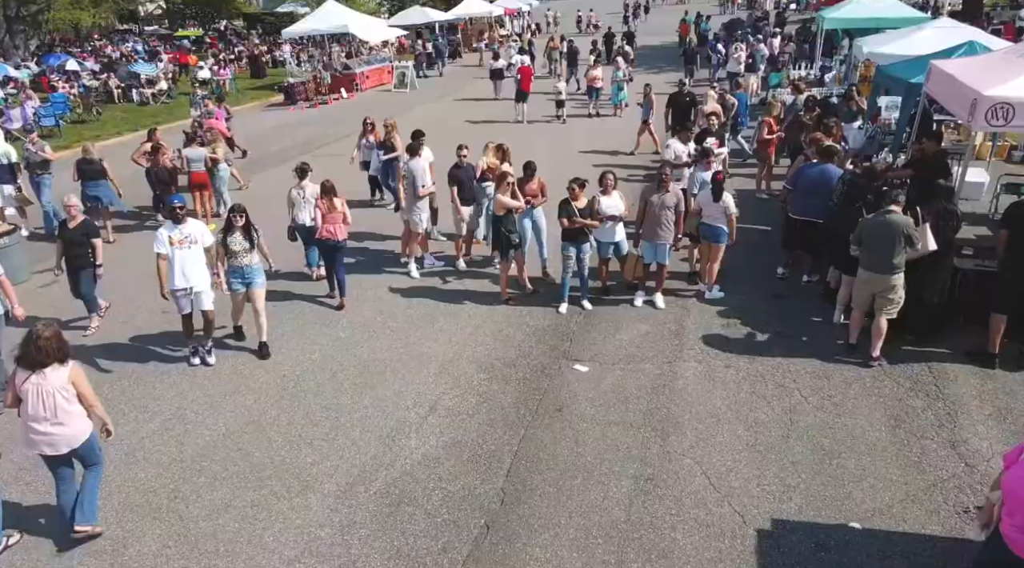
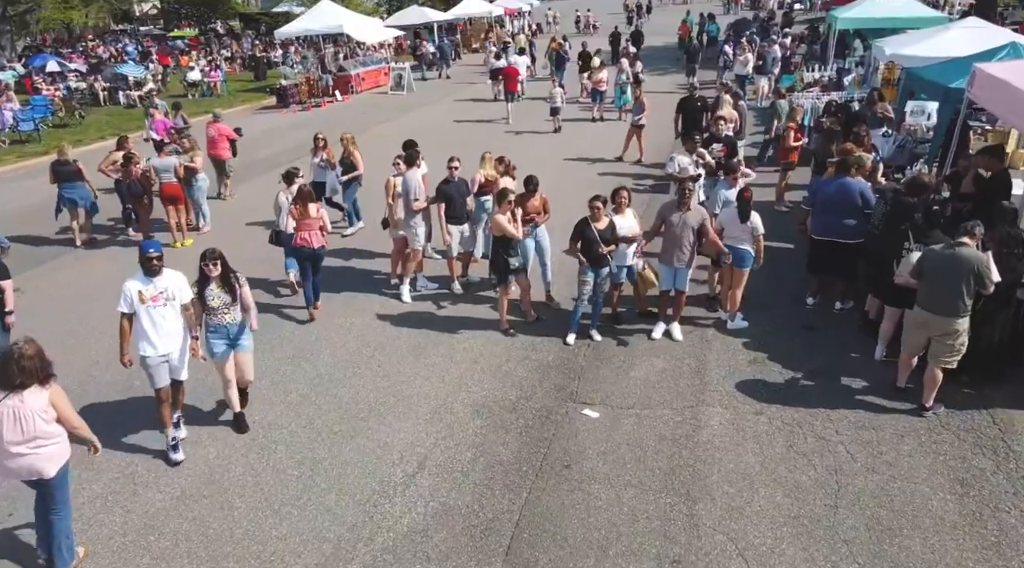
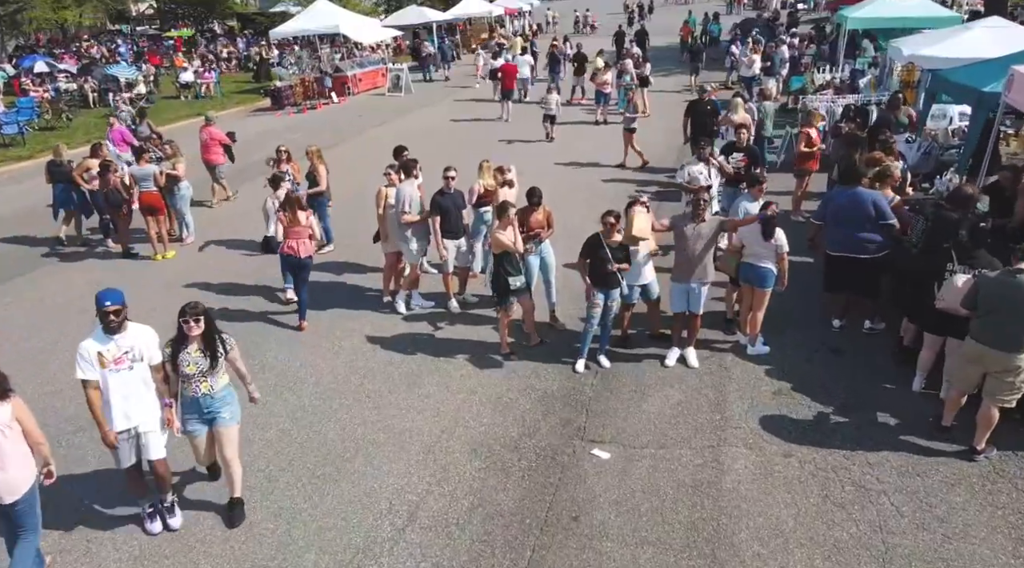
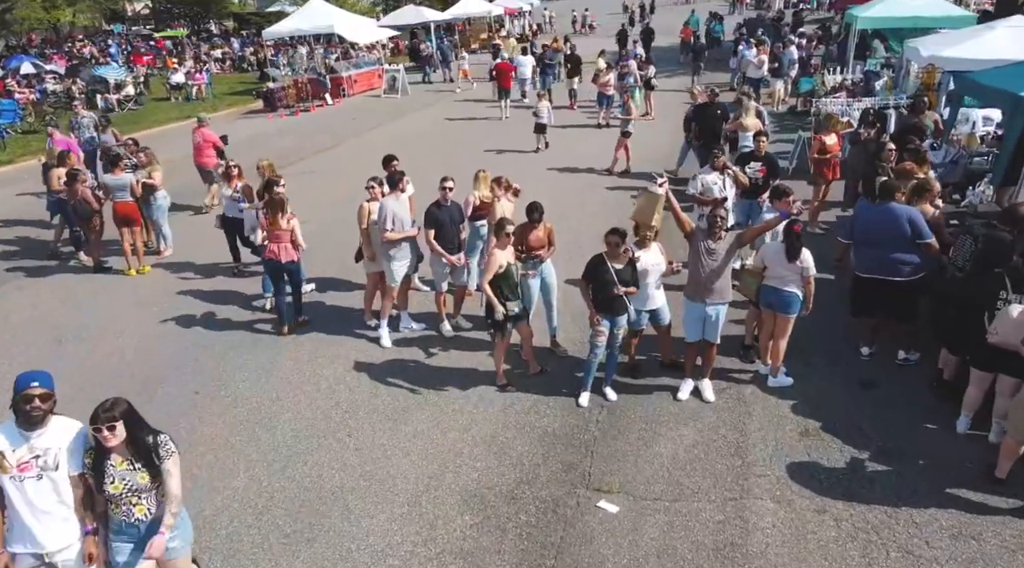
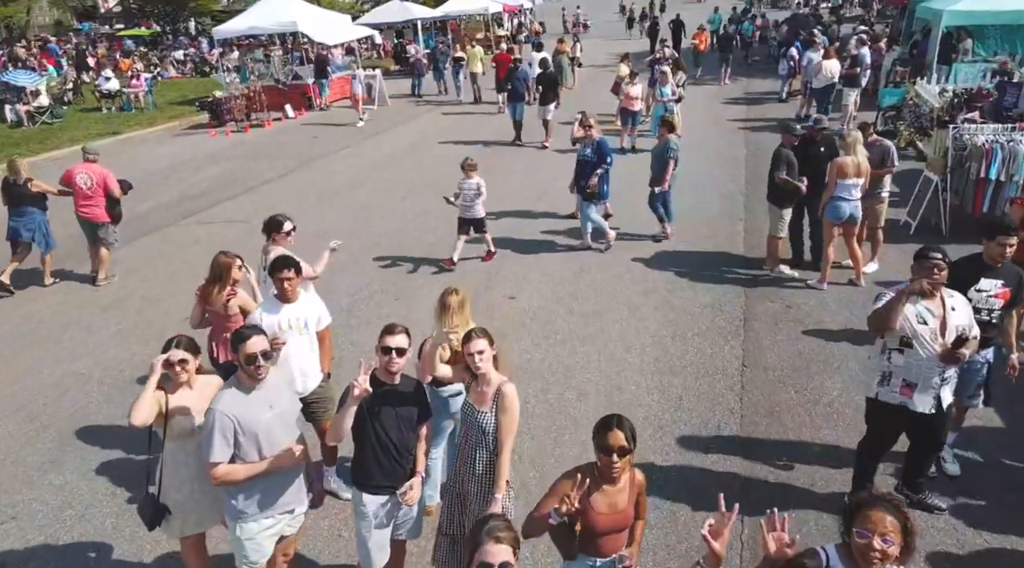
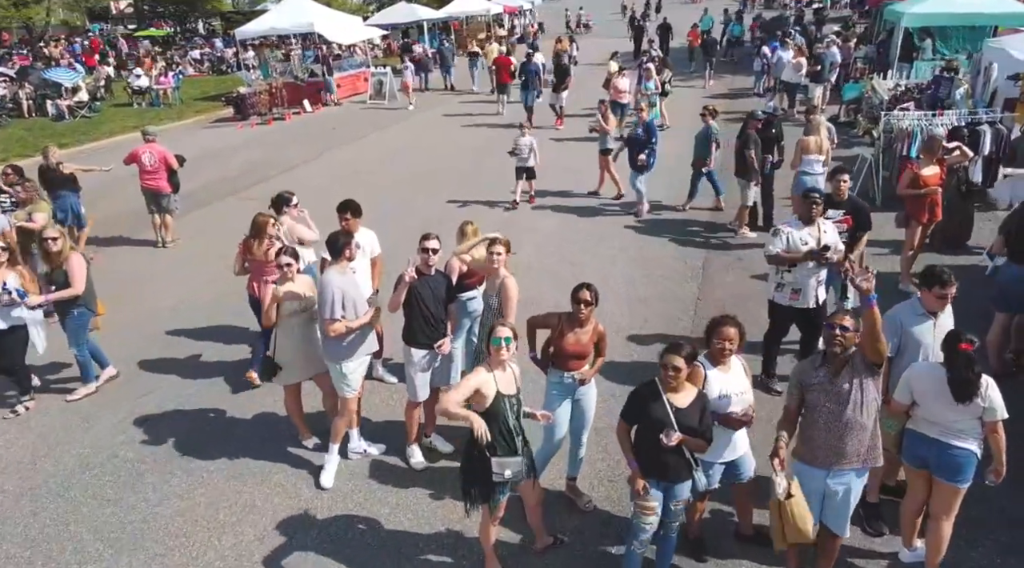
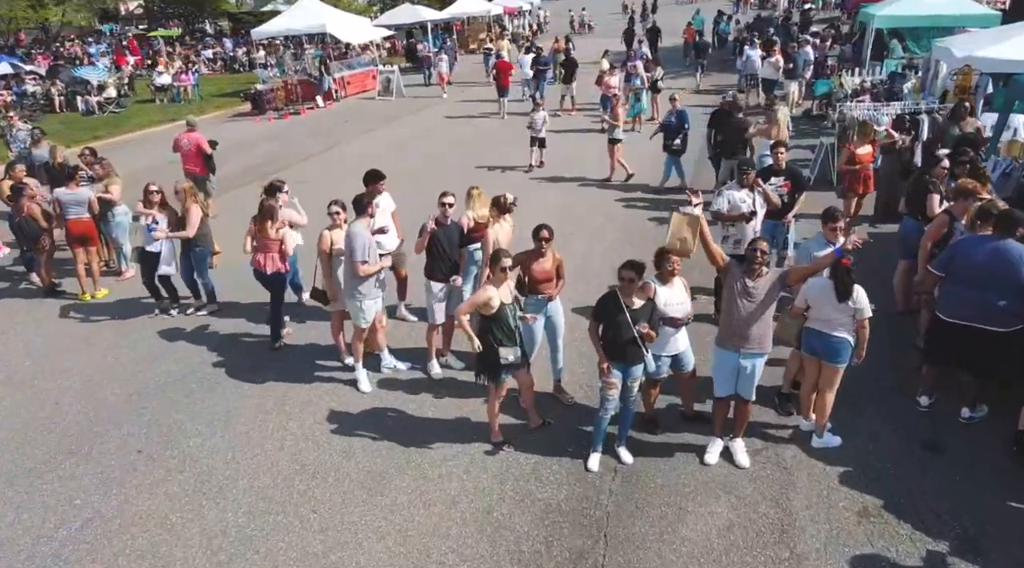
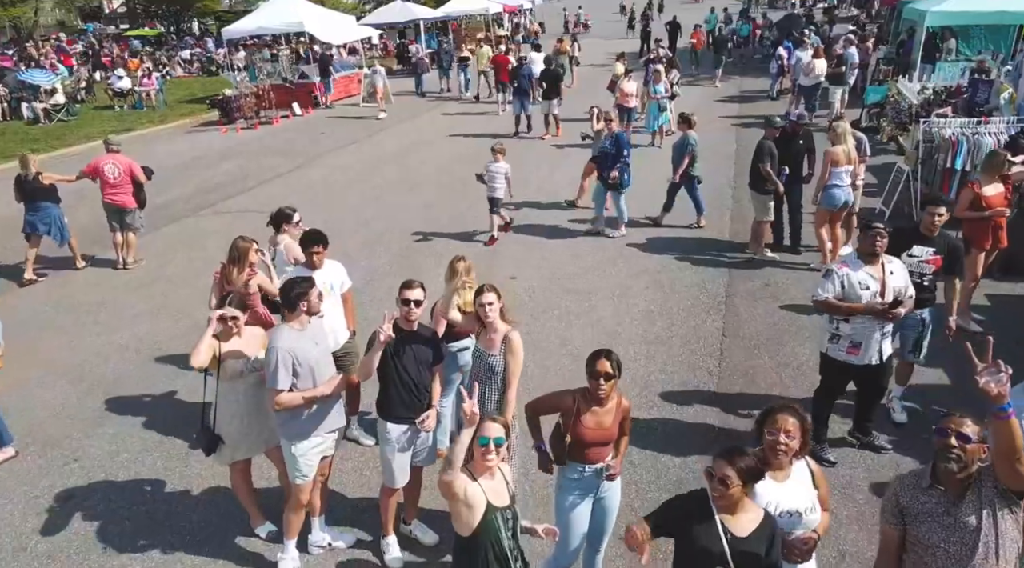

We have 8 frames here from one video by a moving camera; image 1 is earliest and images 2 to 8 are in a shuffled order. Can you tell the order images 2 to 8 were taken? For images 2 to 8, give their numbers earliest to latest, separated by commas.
2, 3, 4, 7, 6, 8, 5
